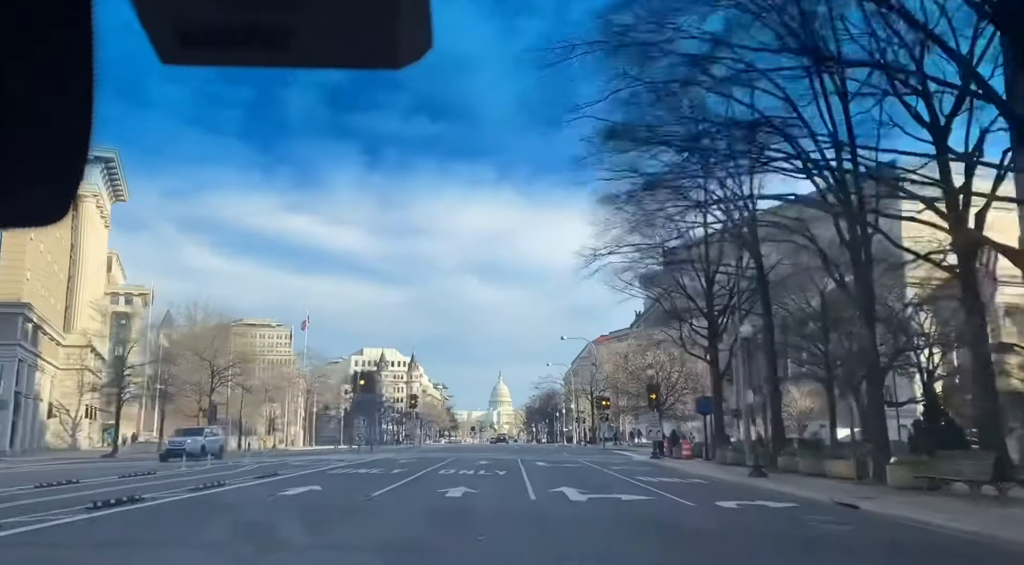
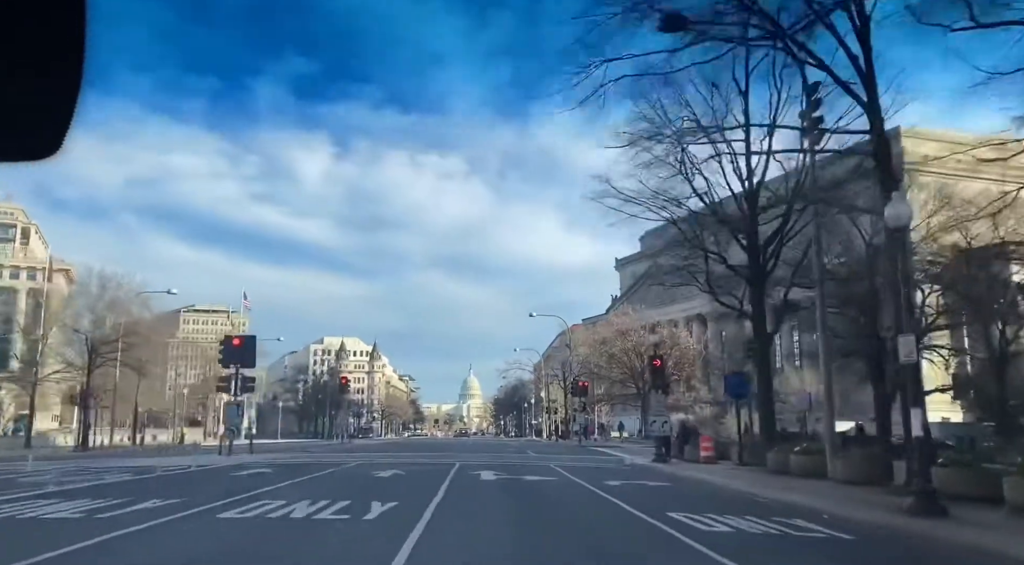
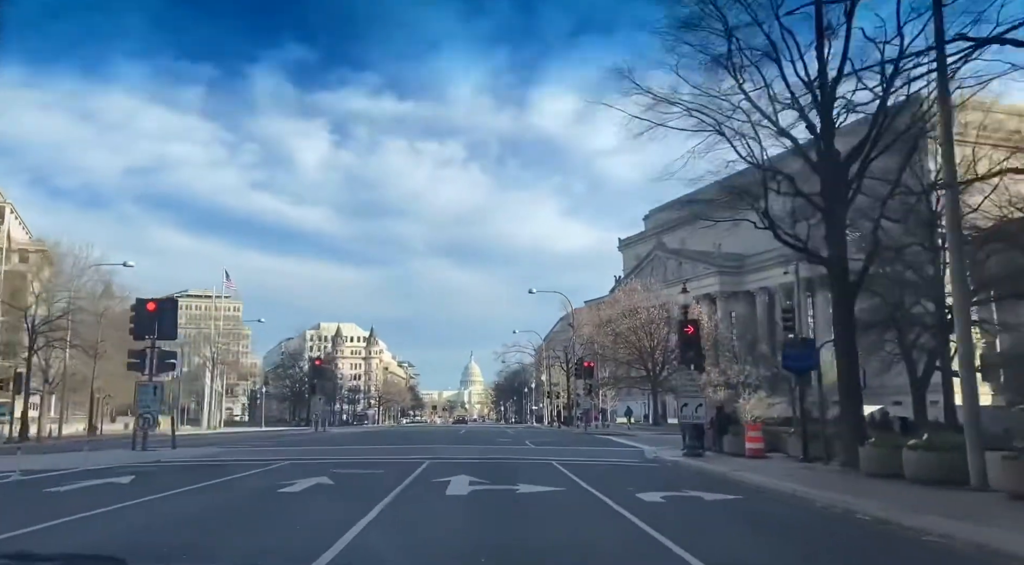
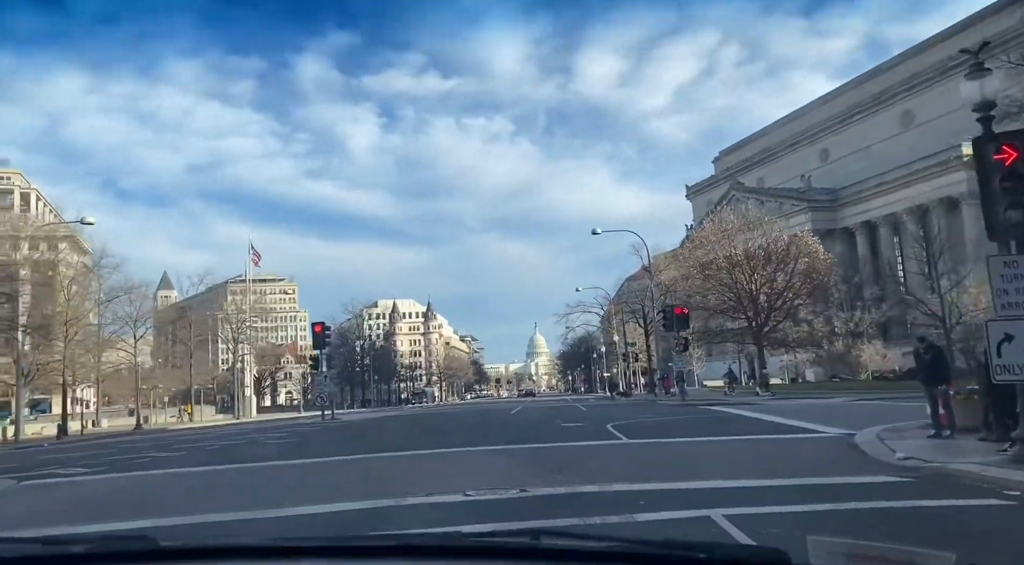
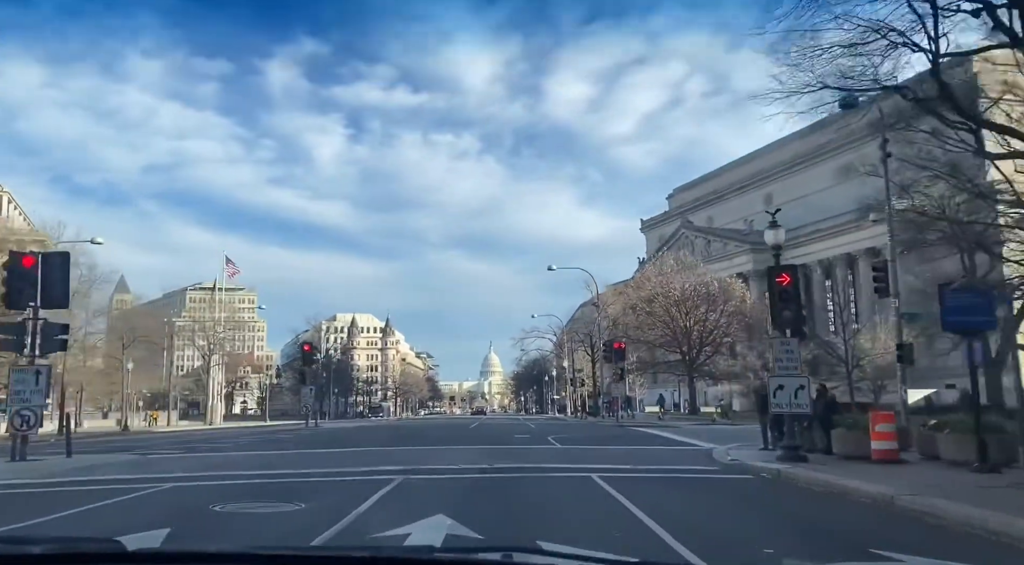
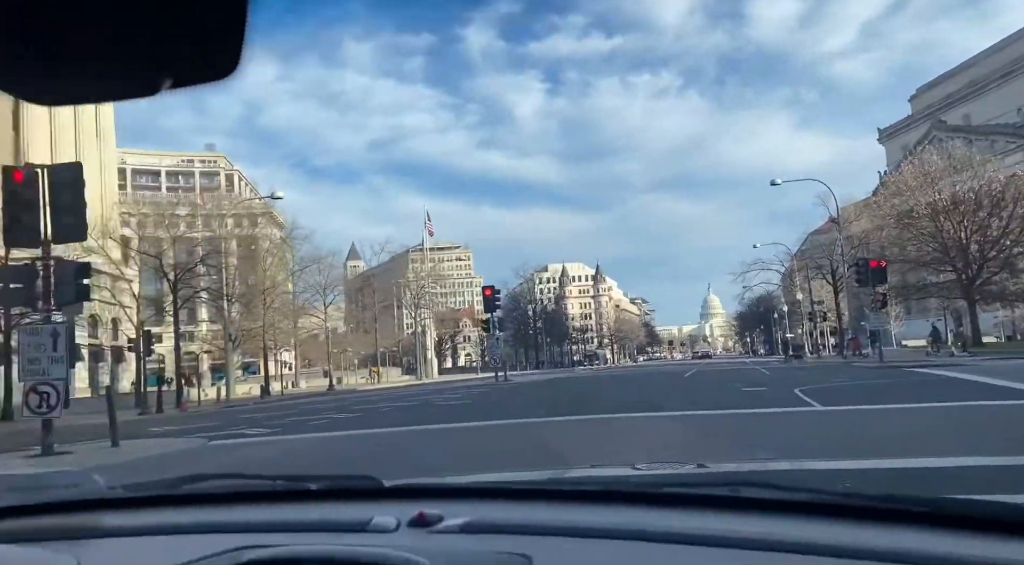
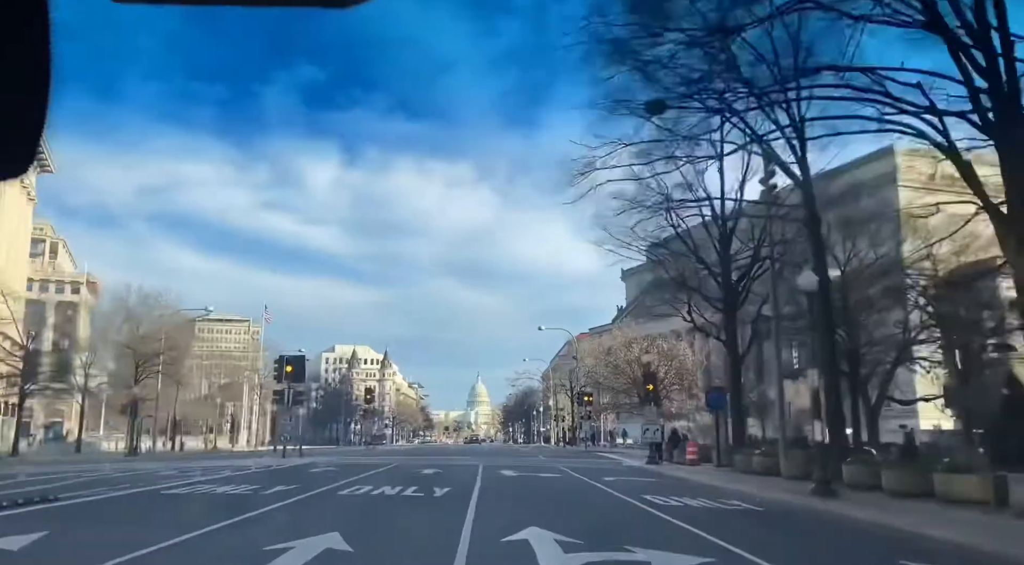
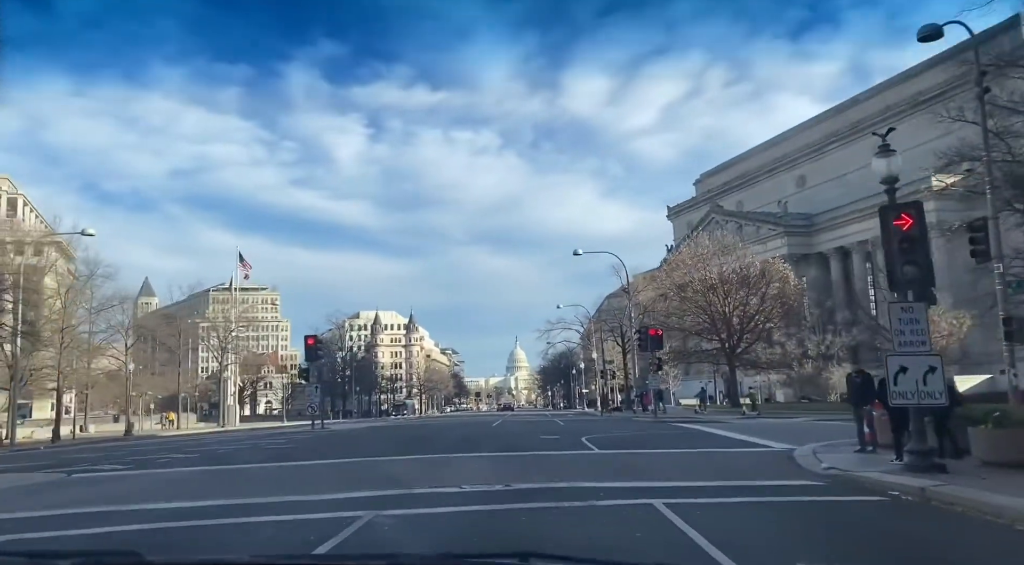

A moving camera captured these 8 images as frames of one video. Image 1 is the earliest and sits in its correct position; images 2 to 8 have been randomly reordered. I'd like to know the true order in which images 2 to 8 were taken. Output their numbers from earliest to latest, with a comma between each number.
7, 2, 3, 5, 8, 4, 6
